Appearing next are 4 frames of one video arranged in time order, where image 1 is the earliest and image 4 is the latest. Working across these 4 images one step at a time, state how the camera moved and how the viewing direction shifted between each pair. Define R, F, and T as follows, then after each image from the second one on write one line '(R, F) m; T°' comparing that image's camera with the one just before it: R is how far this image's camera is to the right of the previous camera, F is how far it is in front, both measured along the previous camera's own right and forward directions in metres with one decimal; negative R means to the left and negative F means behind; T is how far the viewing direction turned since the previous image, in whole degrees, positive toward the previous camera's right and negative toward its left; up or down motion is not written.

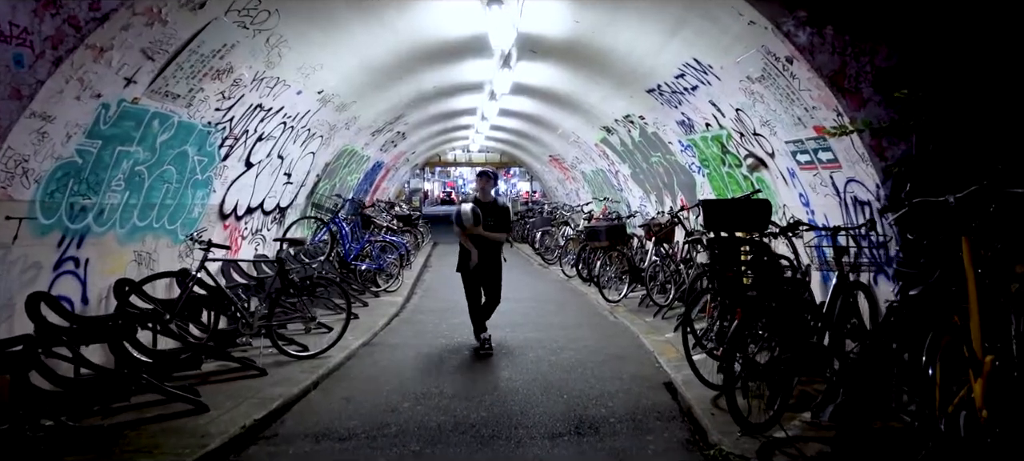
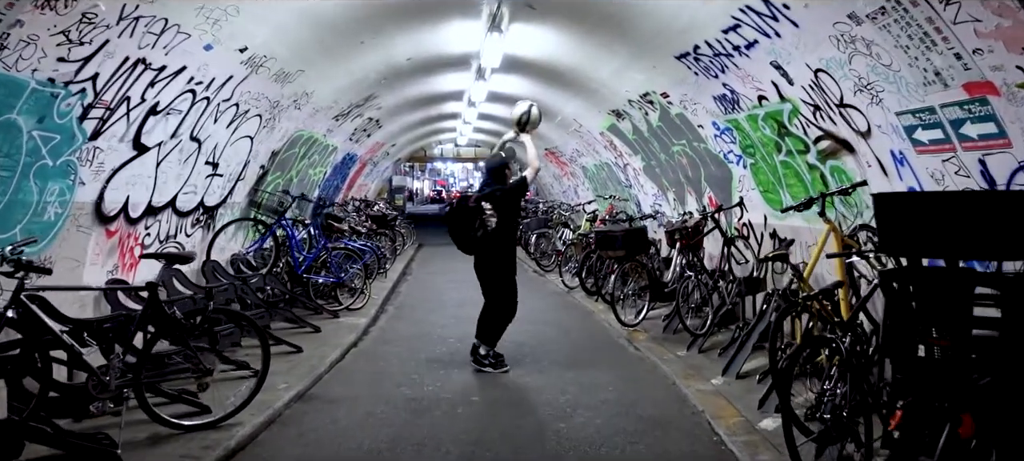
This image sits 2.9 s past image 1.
(0.0, +2.2) m; +1°
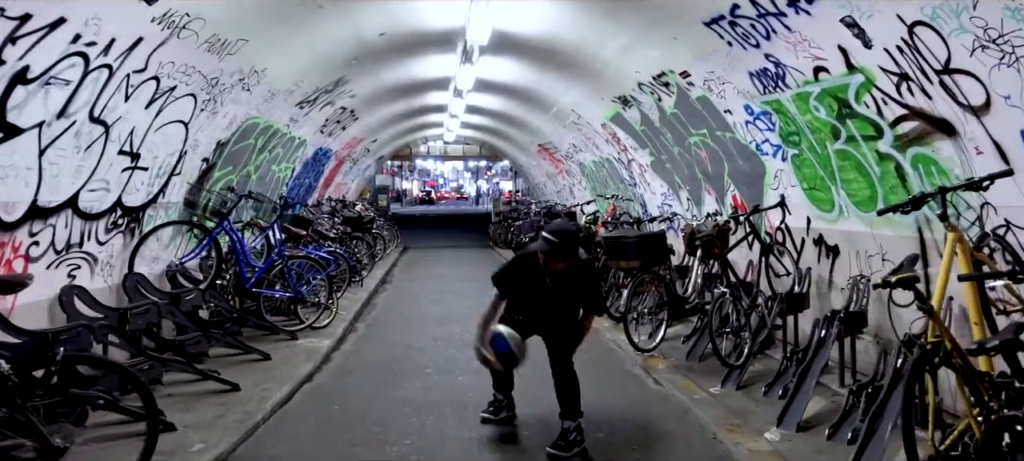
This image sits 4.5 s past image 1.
(0.0, +1.4) m; +1°
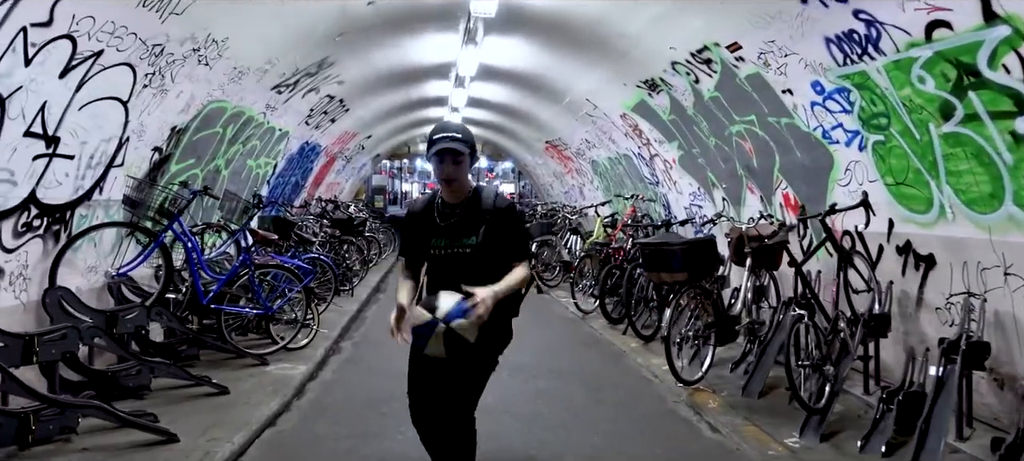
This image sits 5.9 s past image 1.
(-0.1, +1.3) m; 0°
